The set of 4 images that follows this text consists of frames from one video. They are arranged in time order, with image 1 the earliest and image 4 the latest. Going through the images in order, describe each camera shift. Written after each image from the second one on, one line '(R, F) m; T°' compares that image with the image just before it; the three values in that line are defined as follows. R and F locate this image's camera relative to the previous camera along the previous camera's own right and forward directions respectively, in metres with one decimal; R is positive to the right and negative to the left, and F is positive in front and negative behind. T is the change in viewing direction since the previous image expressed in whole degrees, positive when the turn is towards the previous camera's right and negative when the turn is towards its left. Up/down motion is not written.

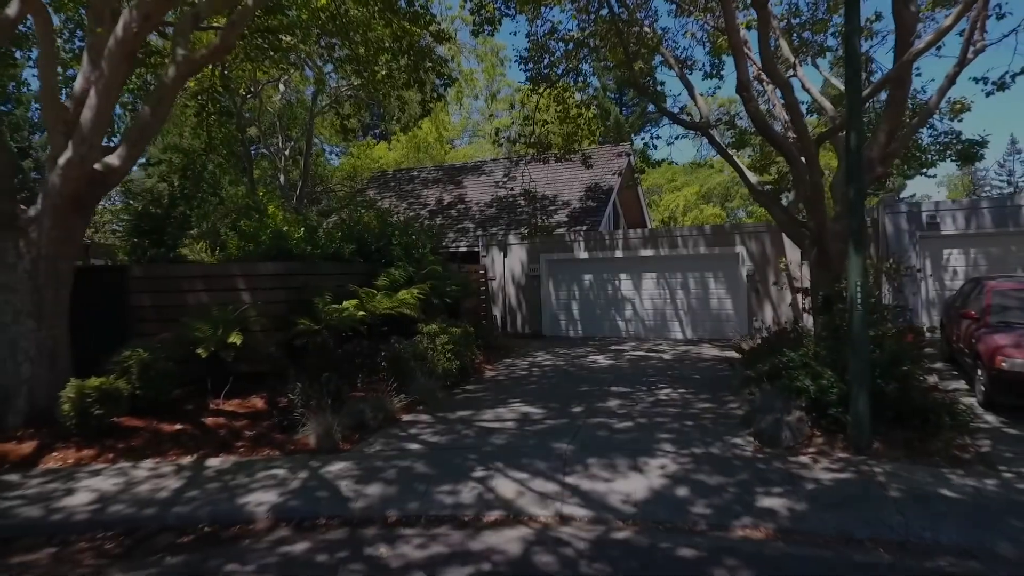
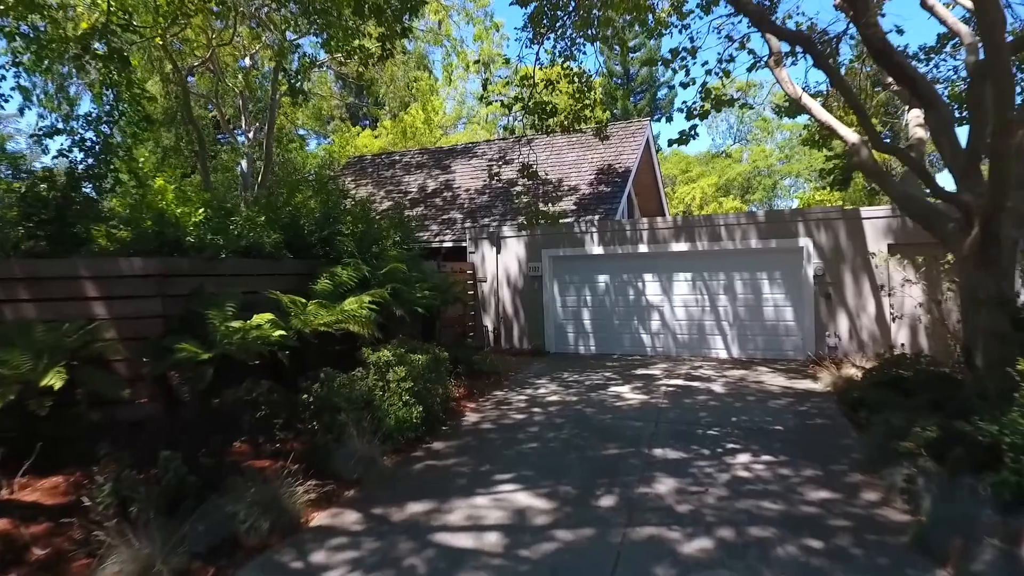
(+0.1, +3.5) m; 0°
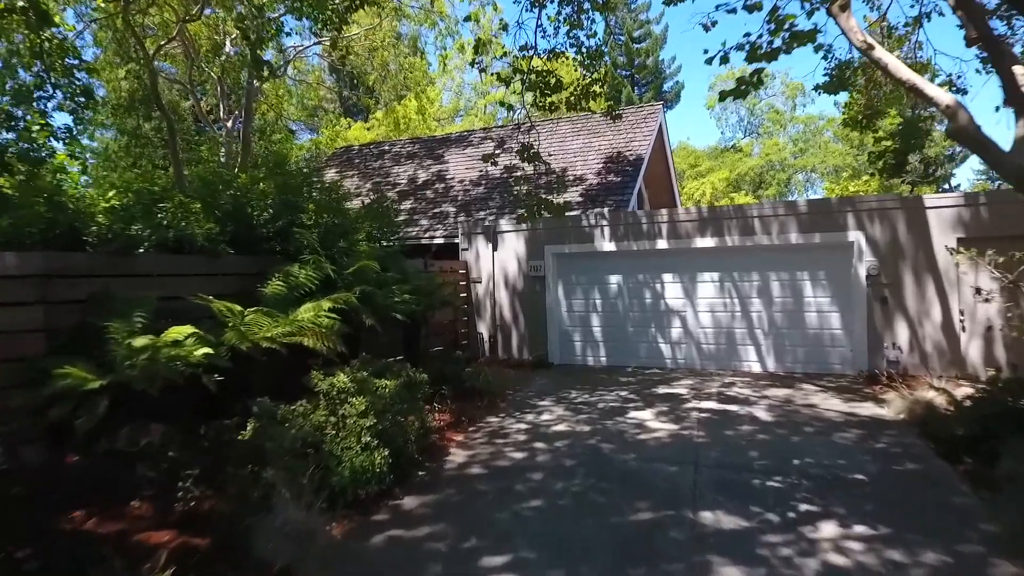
(0.0, +1.7) m; 0°
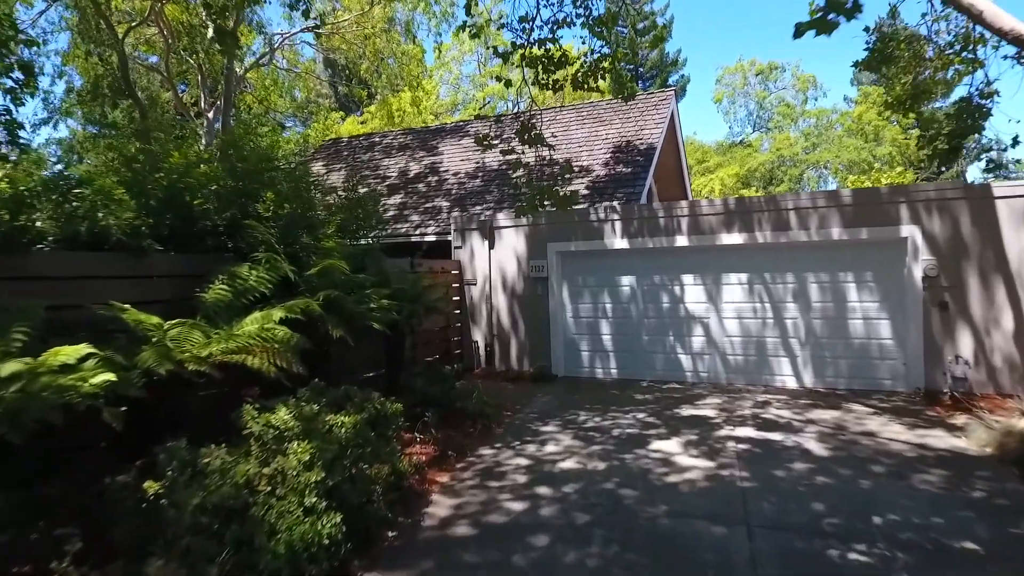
(0.0, +1.3) m; 0°
